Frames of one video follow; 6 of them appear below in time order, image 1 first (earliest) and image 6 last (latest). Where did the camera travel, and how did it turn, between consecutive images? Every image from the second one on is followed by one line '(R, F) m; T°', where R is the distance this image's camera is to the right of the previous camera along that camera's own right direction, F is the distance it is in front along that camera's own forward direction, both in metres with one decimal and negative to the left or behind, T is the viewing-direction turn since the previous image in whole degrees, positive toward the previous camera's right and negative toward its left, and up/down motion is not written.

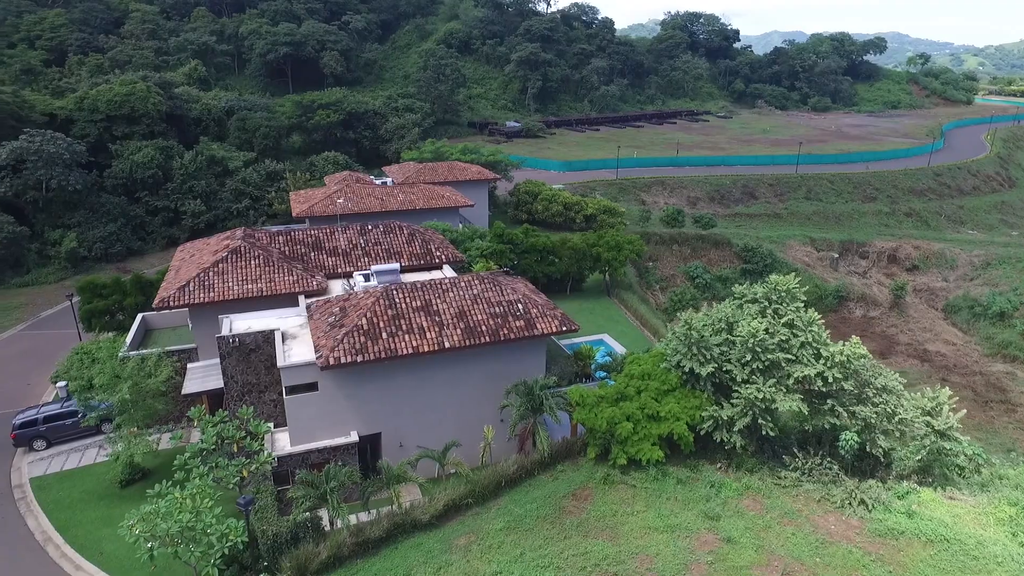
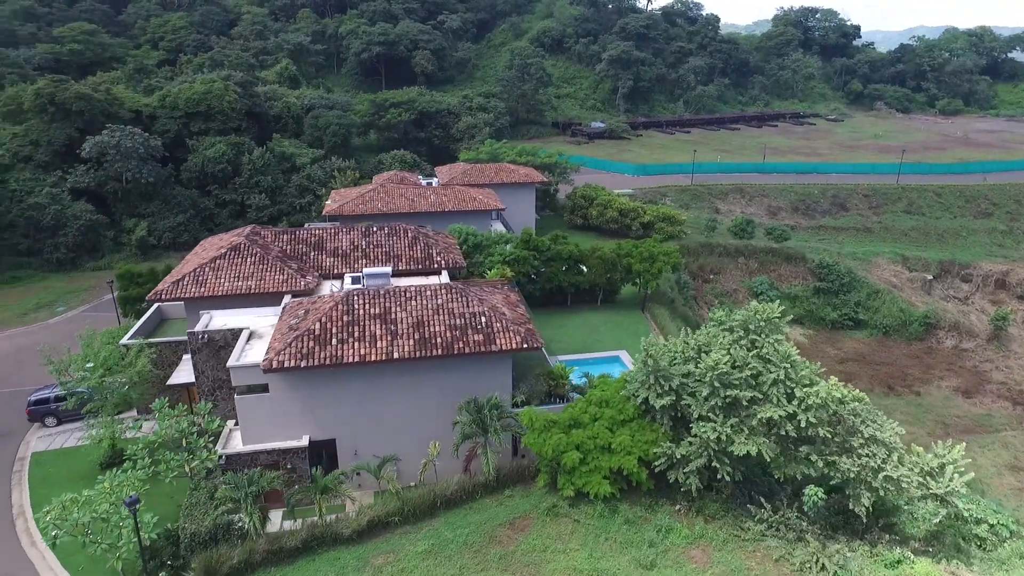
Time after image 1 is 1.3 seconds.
(+3.8, +1.1) m; -9°
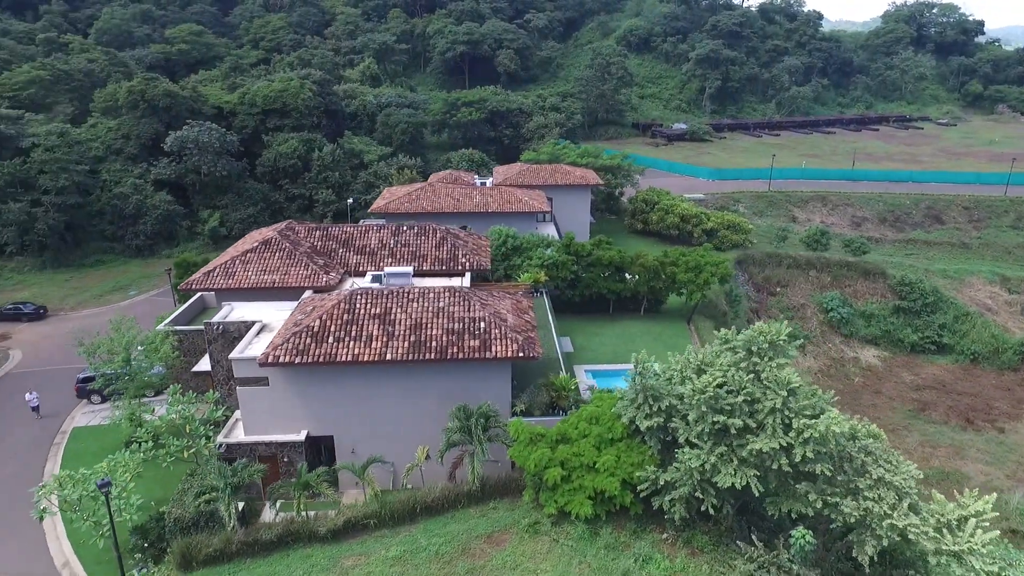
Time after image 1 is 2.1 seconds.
(+2.3, +0.6) m; -8°
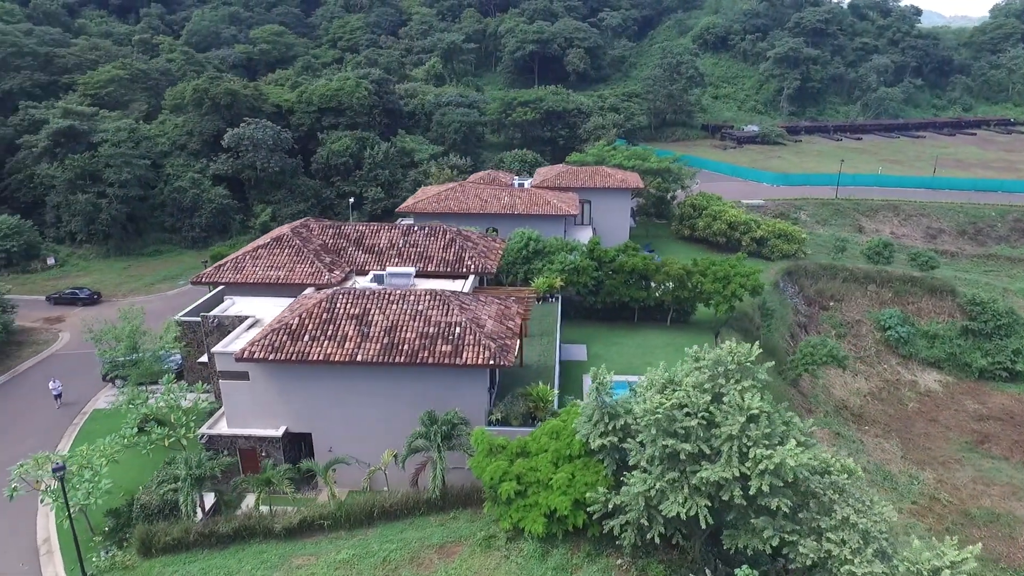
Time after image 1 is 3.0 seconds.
(+2.6, +0.6) m; -7°
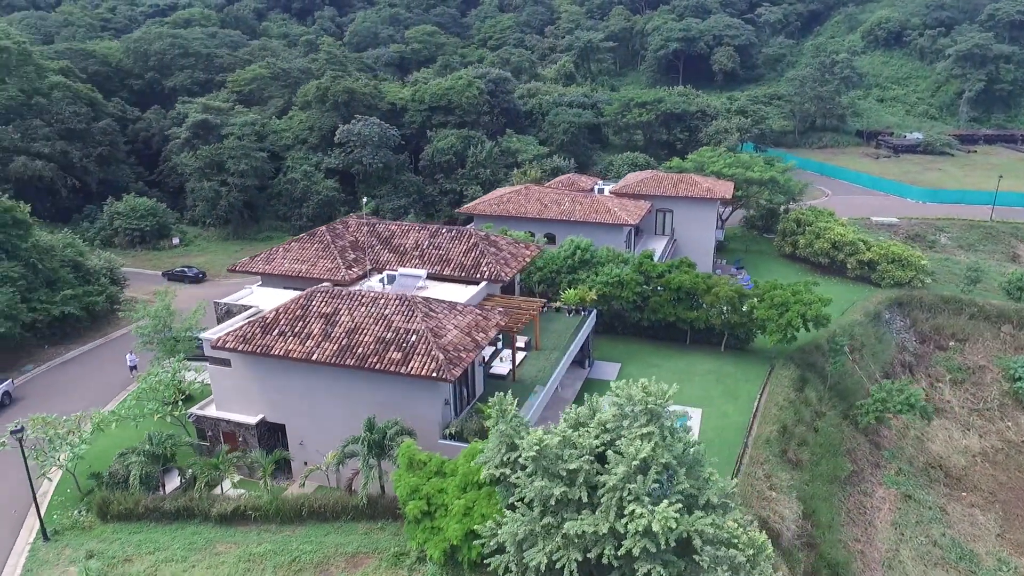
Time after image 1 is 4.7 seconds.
(+4.9, +1.4) m; -14°
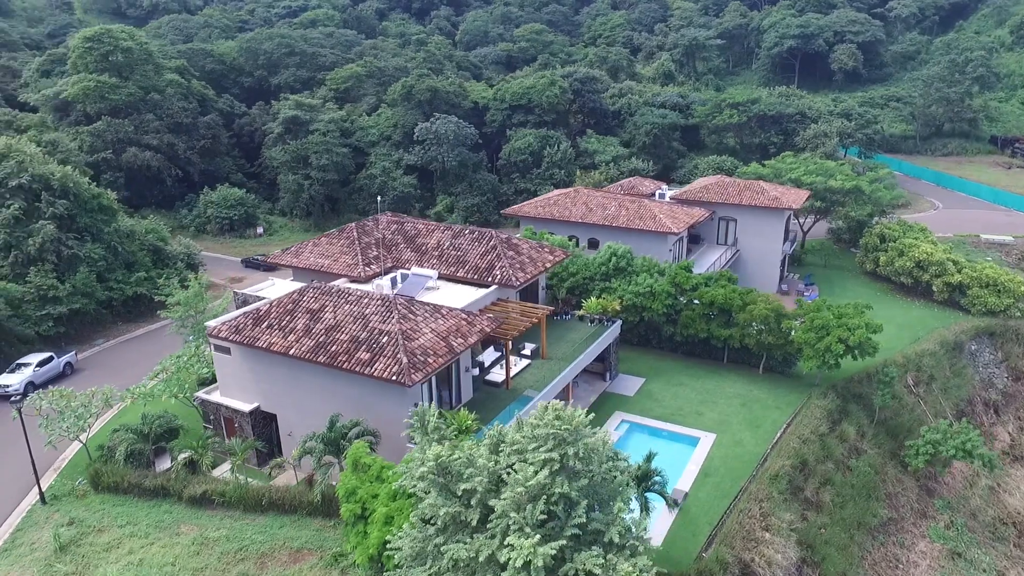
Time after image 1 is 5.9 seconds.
(+3.5, +0.8) m; -10°
